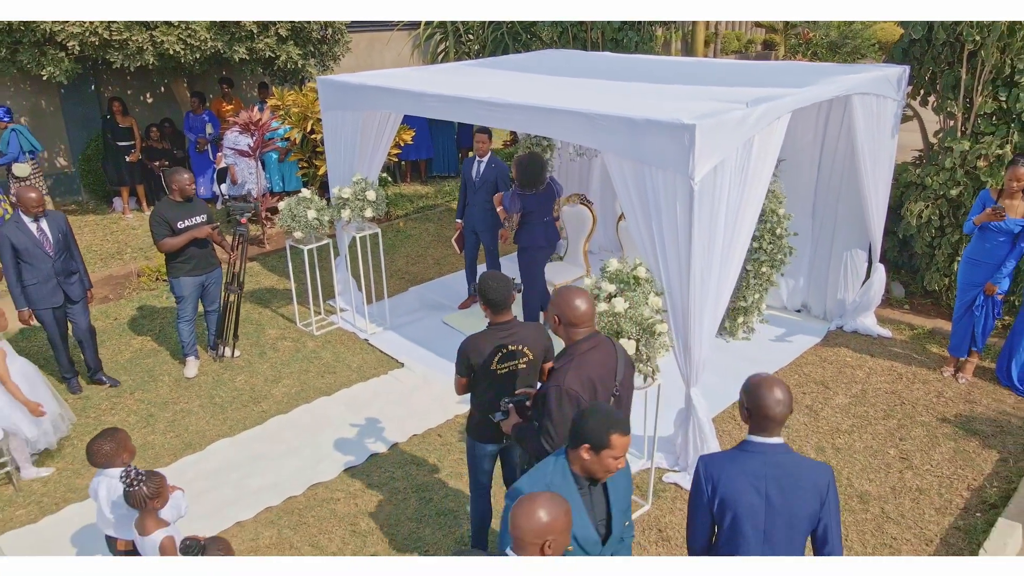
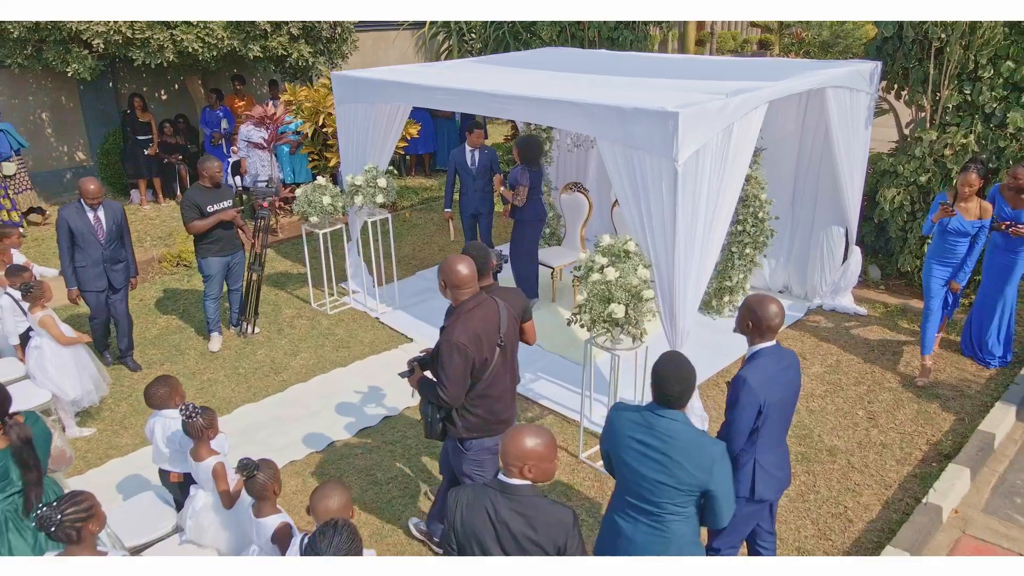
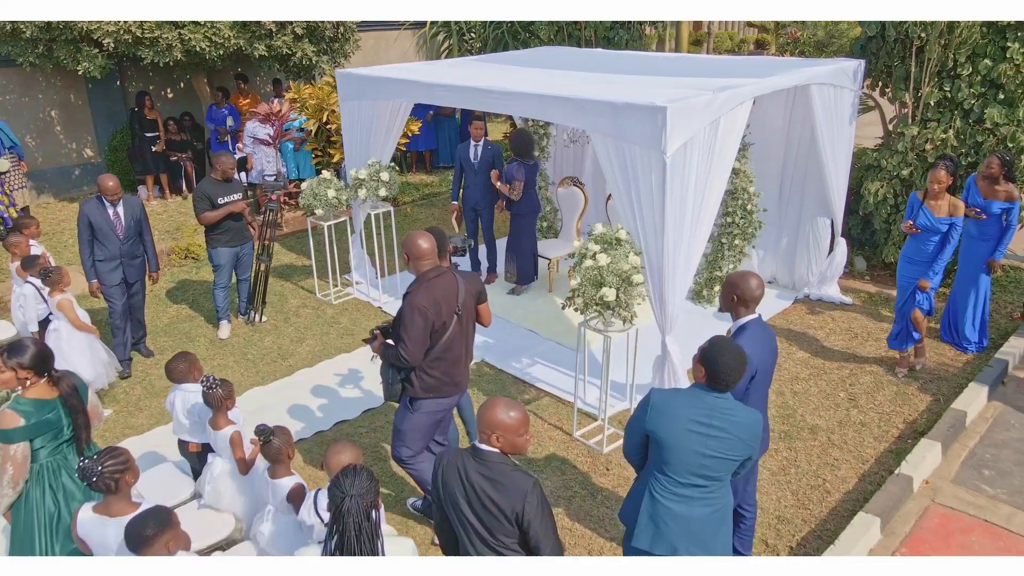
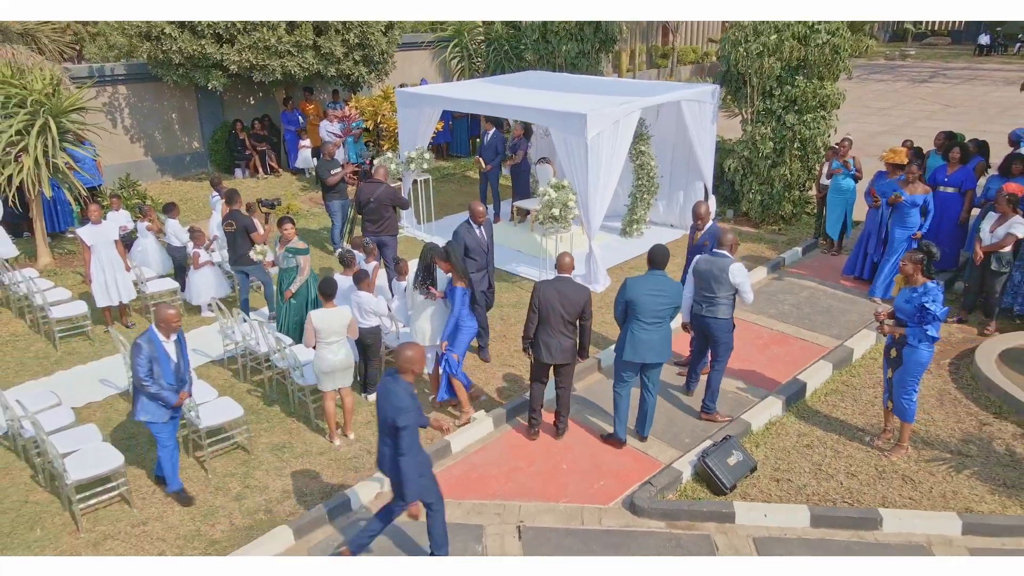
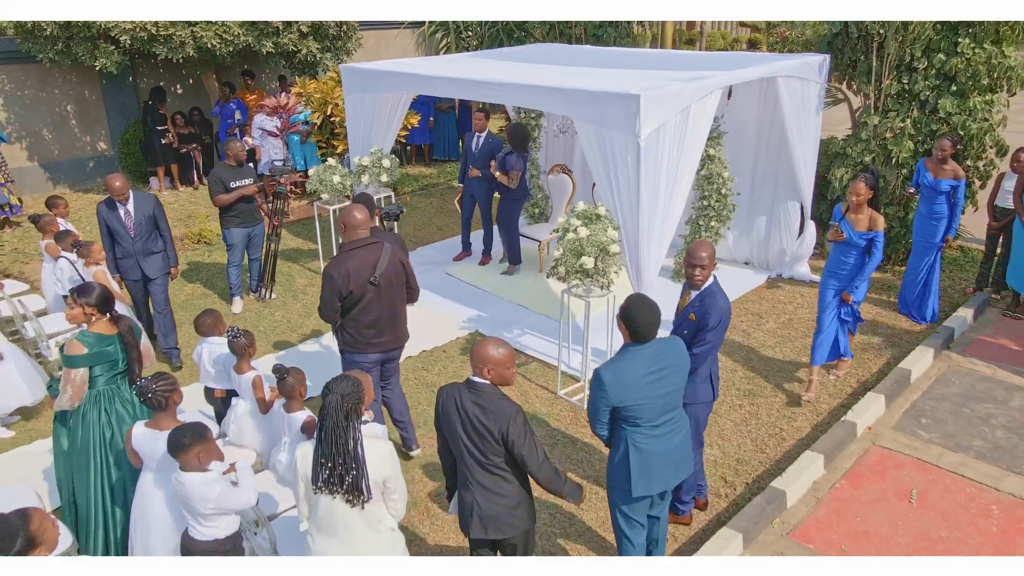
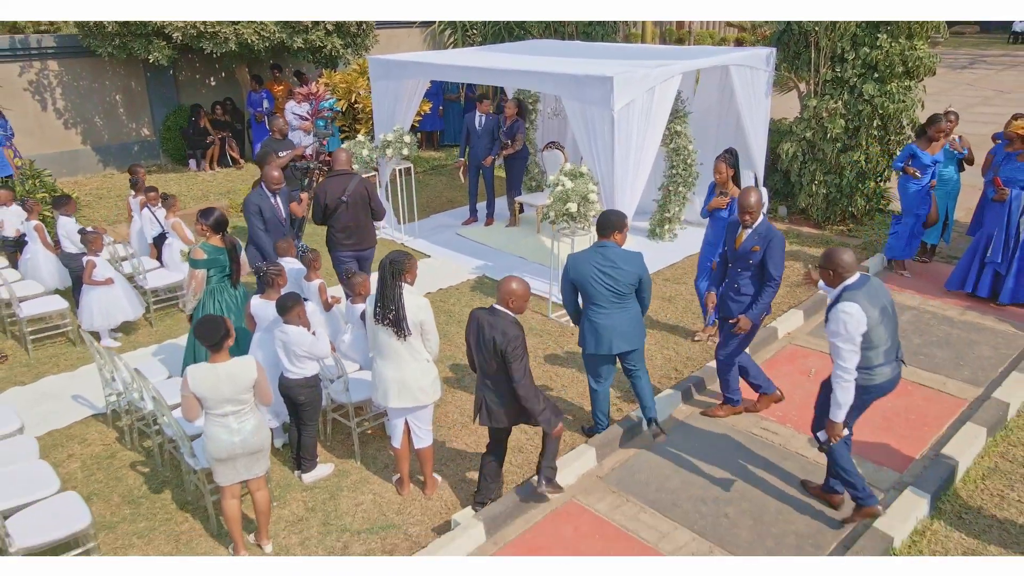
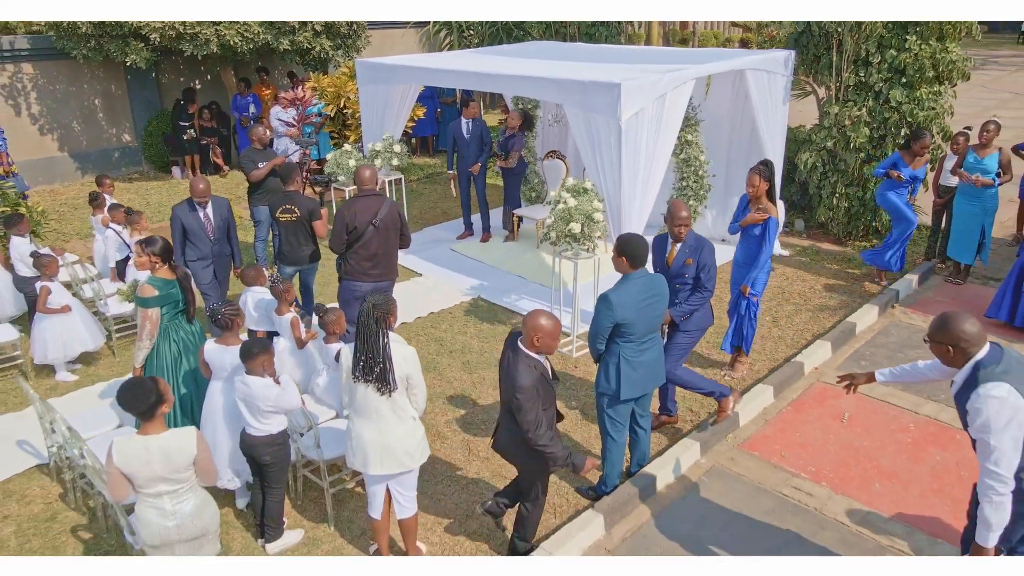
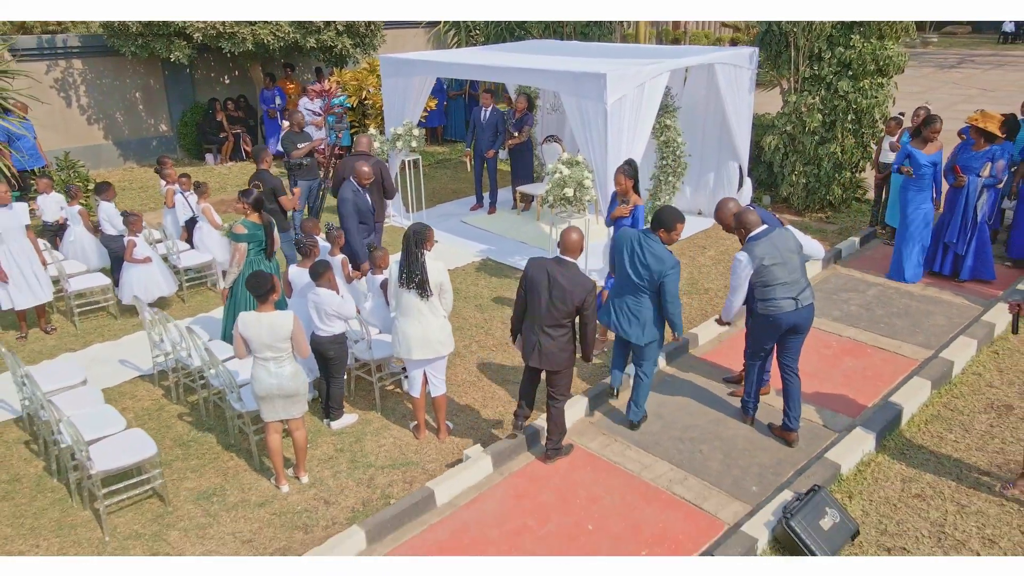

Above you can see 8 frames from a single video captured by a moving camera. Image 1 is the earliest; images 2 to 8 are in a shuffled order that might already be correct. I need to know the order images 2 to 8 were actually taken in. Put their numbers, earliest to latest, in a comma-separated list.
2, 3, 5, 7, 6, 8, 4
